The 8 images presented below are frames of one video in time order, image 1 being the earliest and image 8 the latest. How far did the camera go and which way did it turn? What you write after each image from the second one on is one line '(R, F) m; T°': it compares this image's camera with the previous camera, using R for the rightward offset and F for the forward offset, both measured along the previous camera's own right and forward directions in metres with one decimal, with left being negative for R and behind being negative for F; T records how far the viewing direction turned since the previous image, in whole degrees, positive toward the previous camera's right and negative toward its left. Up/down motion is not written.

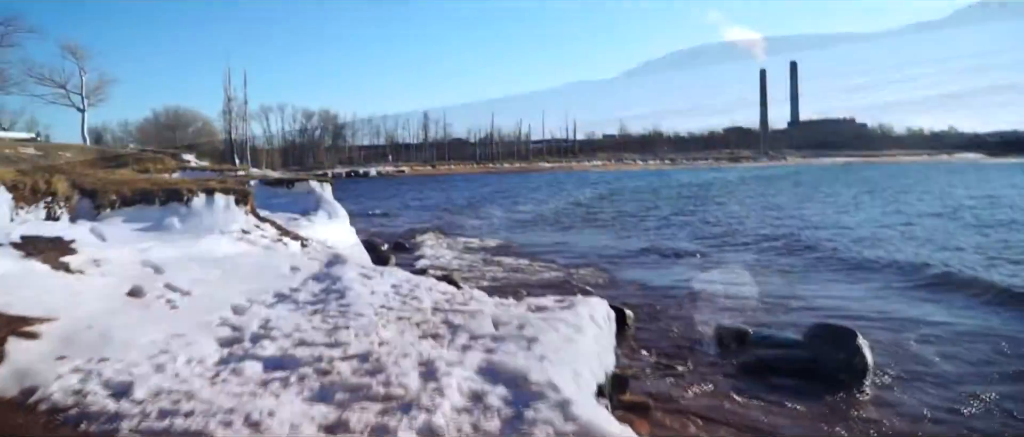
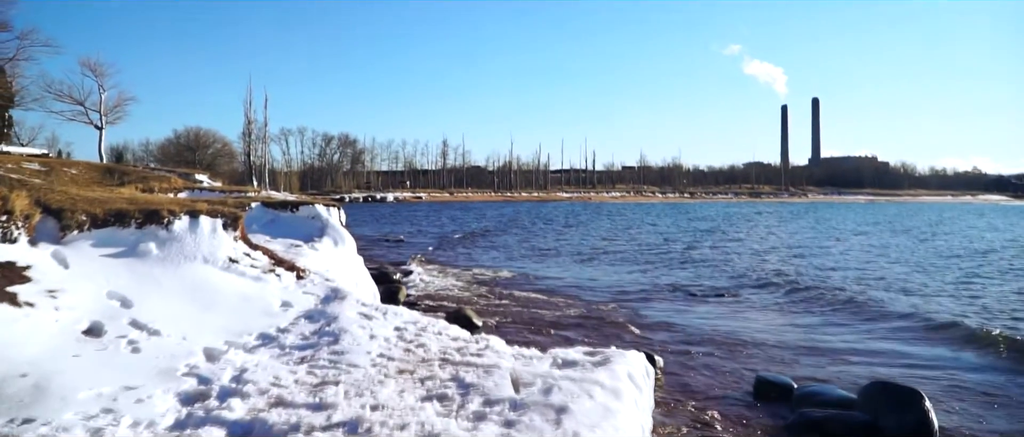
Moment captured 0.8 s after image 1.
(-0.1, +1.2) m; -1°
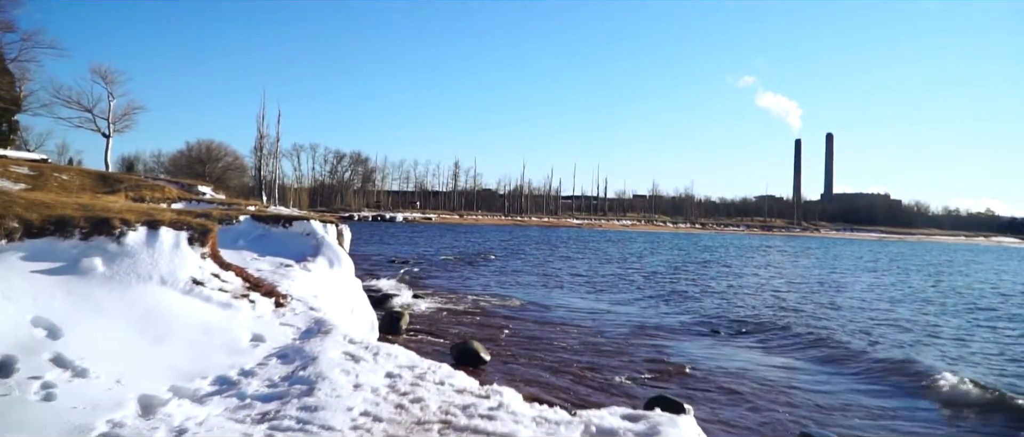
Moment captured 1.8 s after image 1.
(-0.2, +1.4) m; -1°
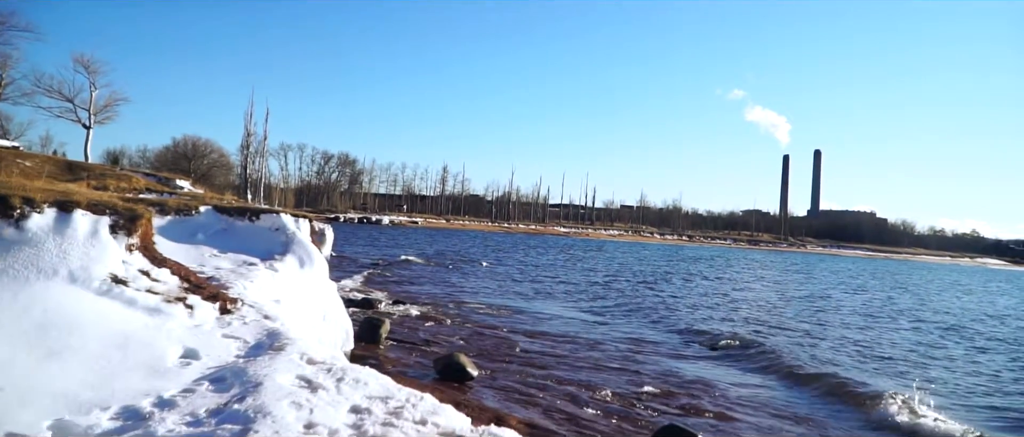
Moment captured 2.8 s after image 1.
(-0.2, +1.4) m; +1°
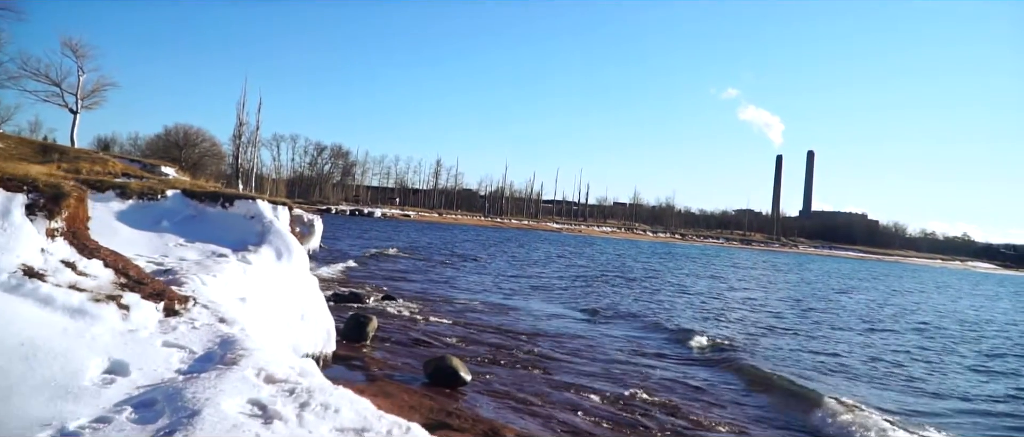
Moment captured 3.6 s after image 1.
(-0.1, +1.1) m; +1°
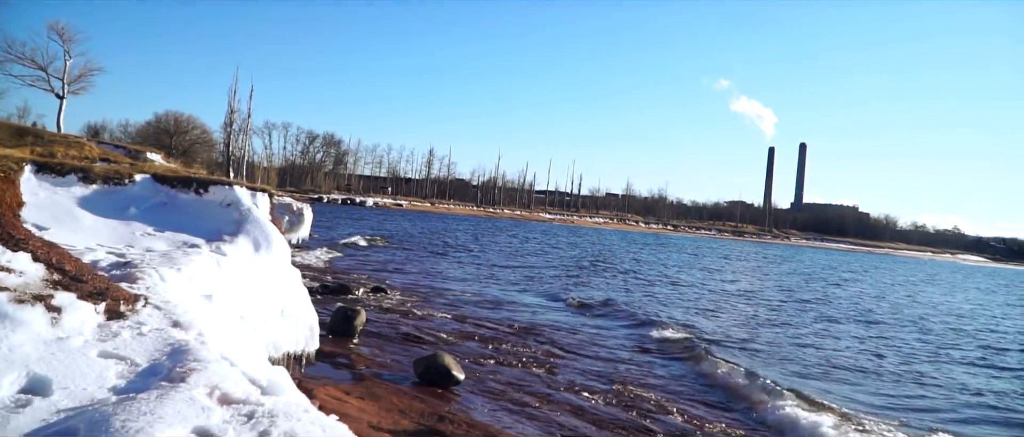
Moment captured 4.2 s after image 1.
(-0.1, +0.7) m; +1°
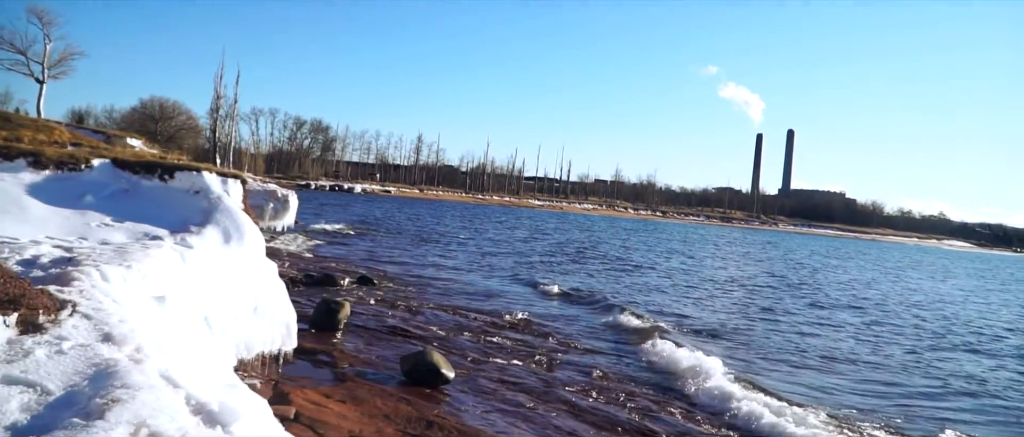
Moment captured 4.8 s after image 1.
(-0.1, +0.7) m; +1°
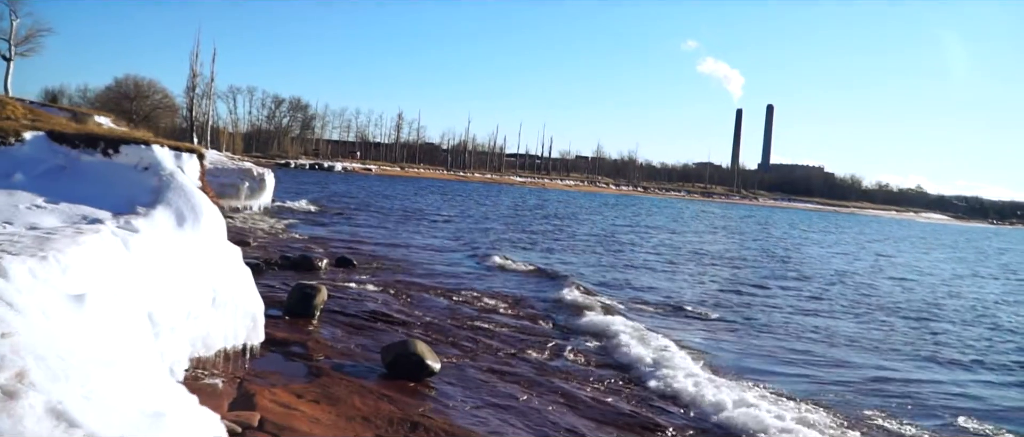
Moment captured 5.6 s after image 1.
(-0.1, +0.9) m; +1°
